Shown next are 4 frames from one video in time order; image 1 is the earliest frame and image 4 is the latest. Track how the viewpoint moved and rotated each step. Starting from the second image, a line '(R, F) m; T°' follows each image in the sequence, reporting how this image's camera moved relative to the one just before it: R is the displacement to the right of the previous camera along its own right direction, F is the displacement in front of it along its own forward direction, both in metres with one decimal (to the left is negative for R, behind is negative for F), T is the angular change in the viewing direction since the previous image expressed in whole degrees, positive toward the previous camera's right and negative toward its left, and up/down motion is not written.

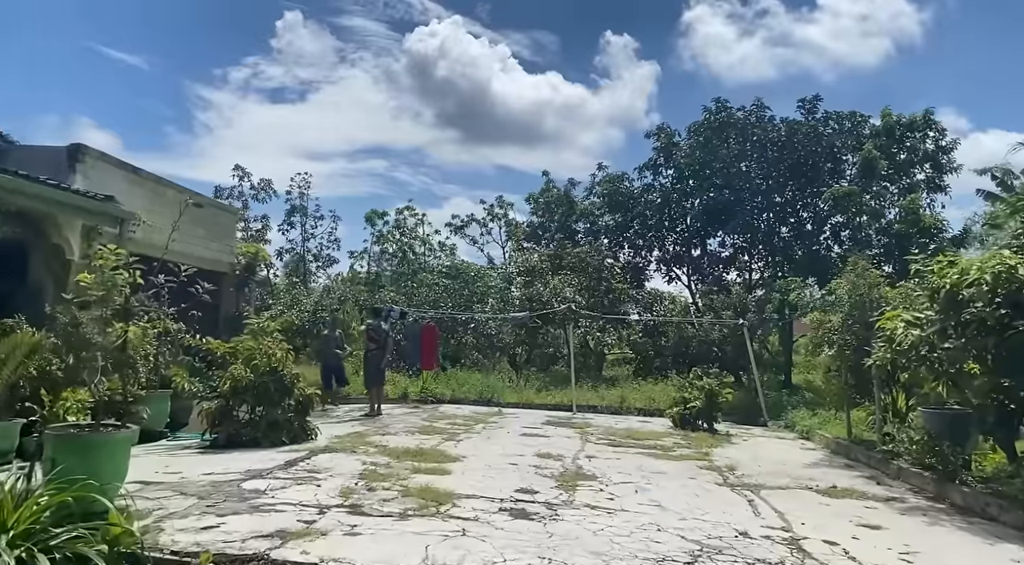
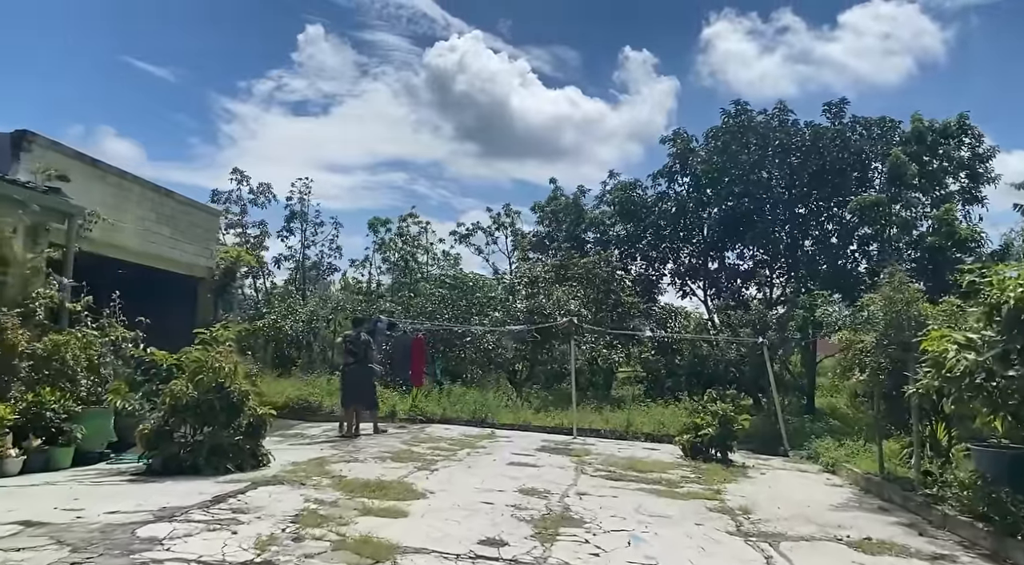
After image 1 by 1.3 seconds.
(+0.3, +0.9) m; -1°
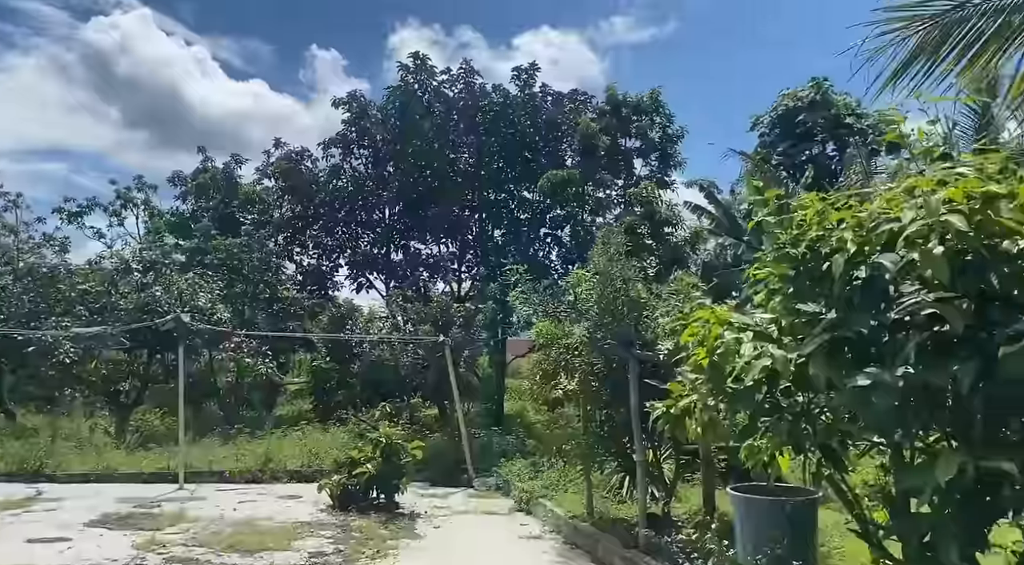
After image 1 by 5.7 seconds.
(+1.1, +2.6) m; +24°
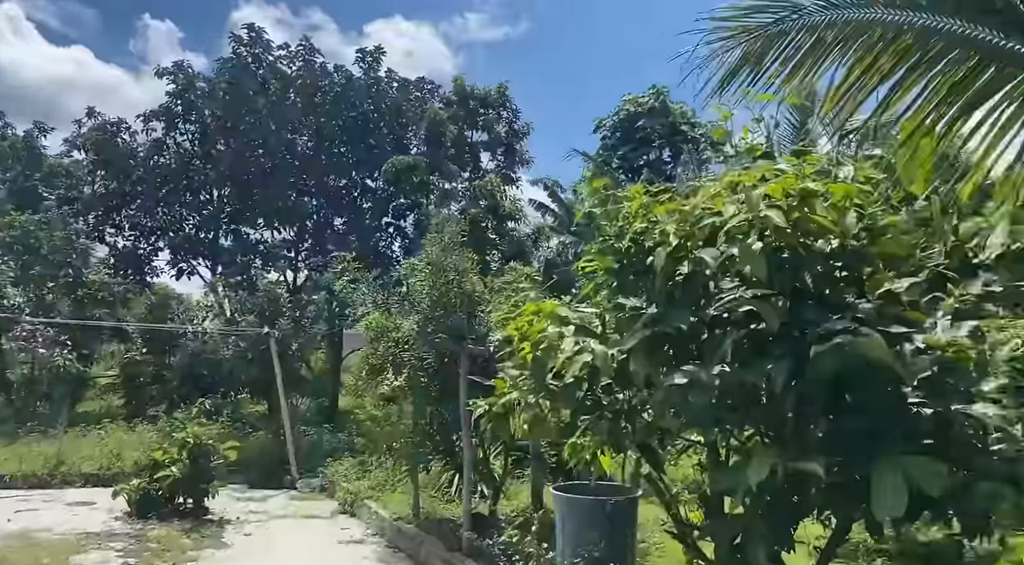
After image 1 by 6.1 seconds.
(+0.1, +0.2) m; +12°
